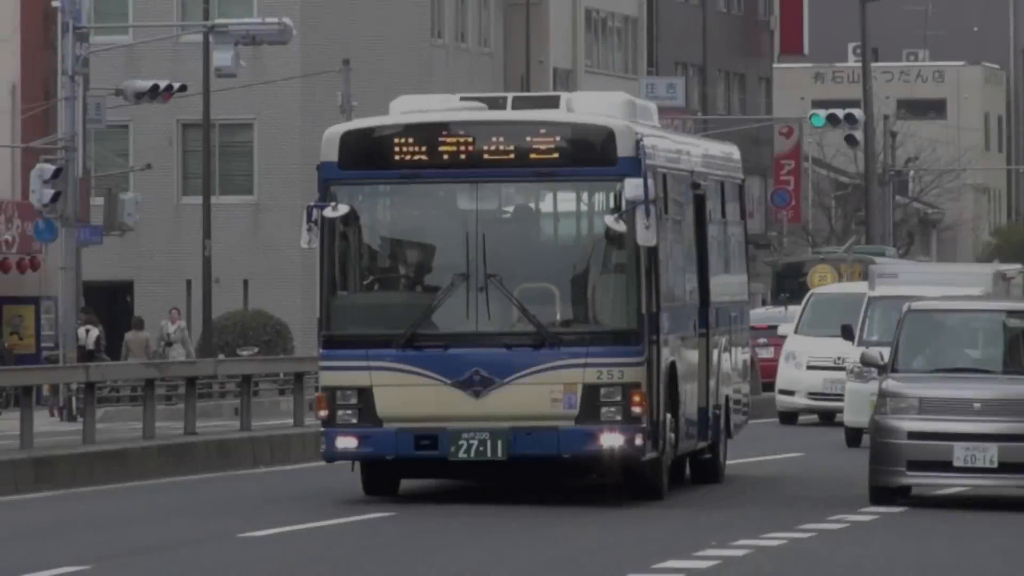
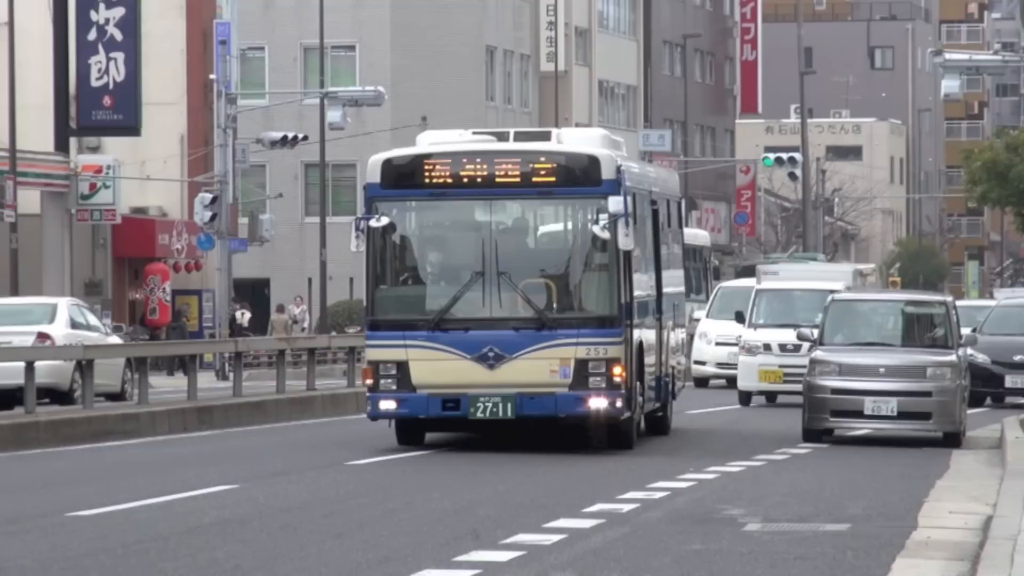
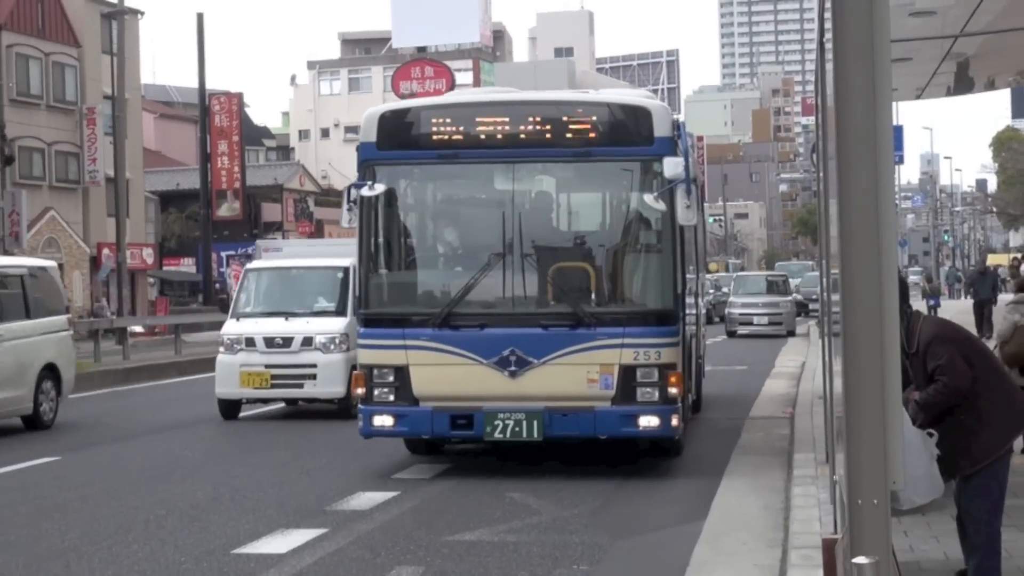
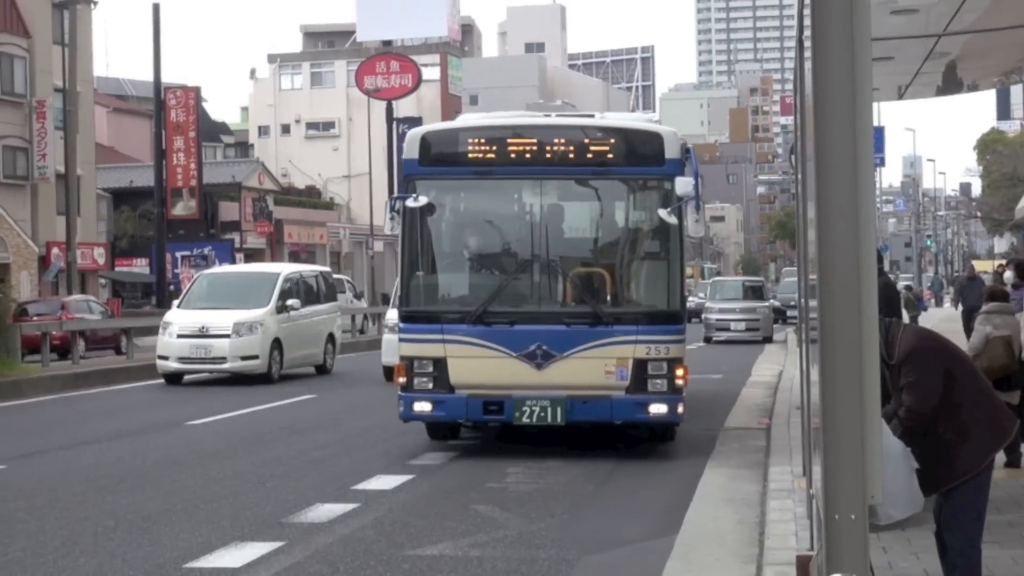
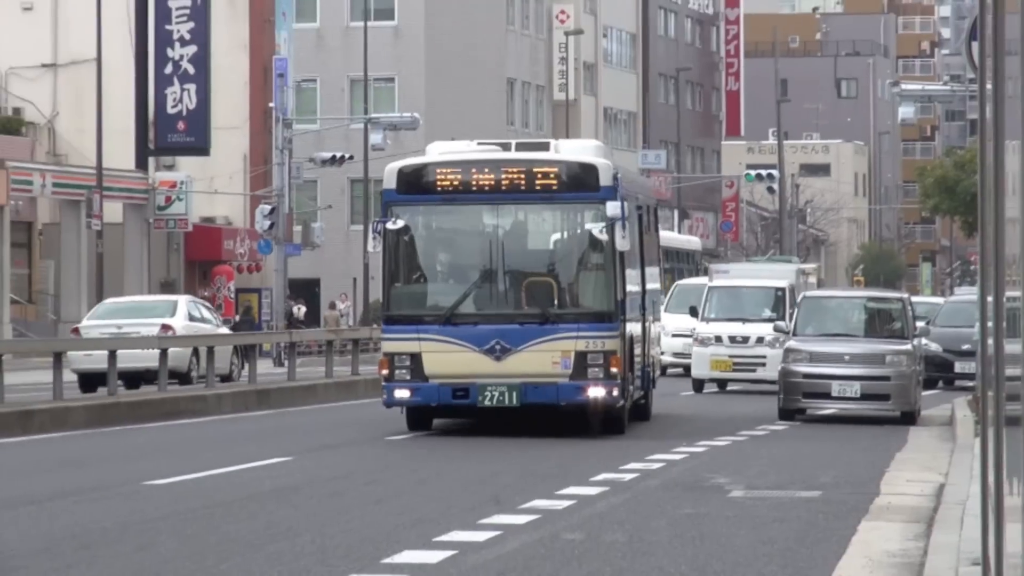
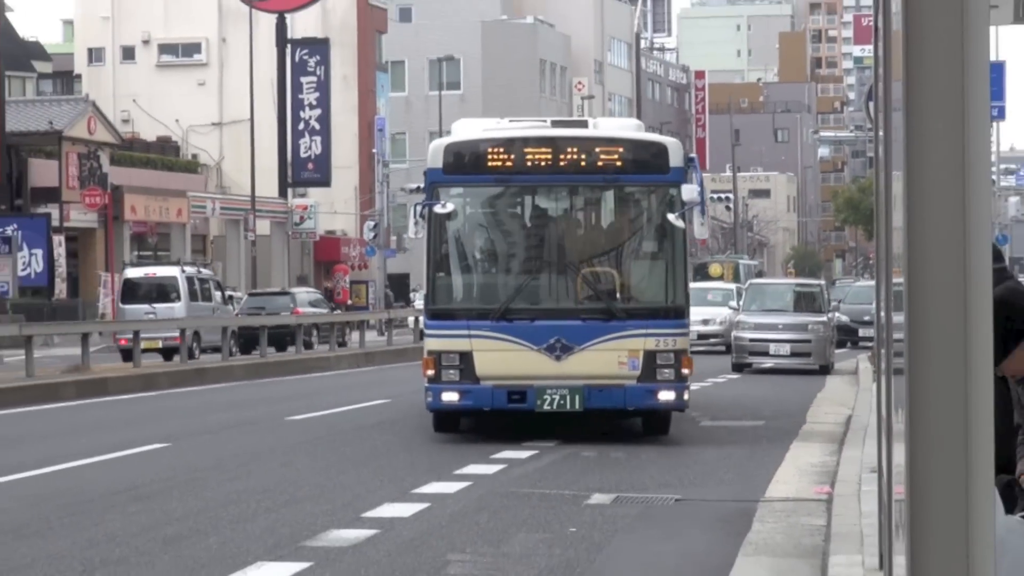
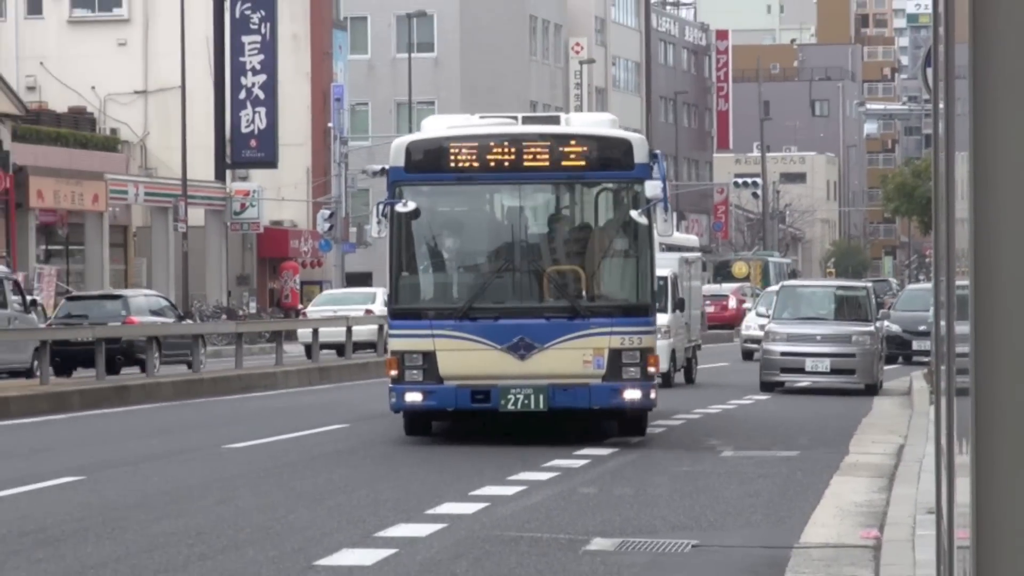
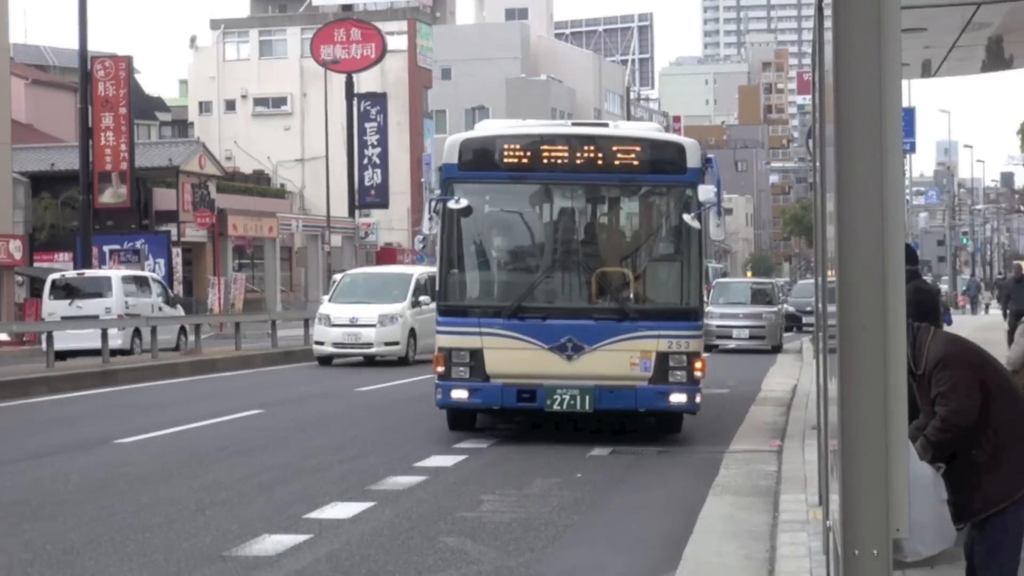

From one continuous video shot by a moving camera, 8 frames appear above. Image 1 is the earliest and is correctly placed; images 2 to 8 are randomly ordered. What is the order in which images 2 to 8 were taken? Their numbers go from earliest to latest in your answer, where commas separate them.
2, 5, 7, 6, 8, 4, 3
